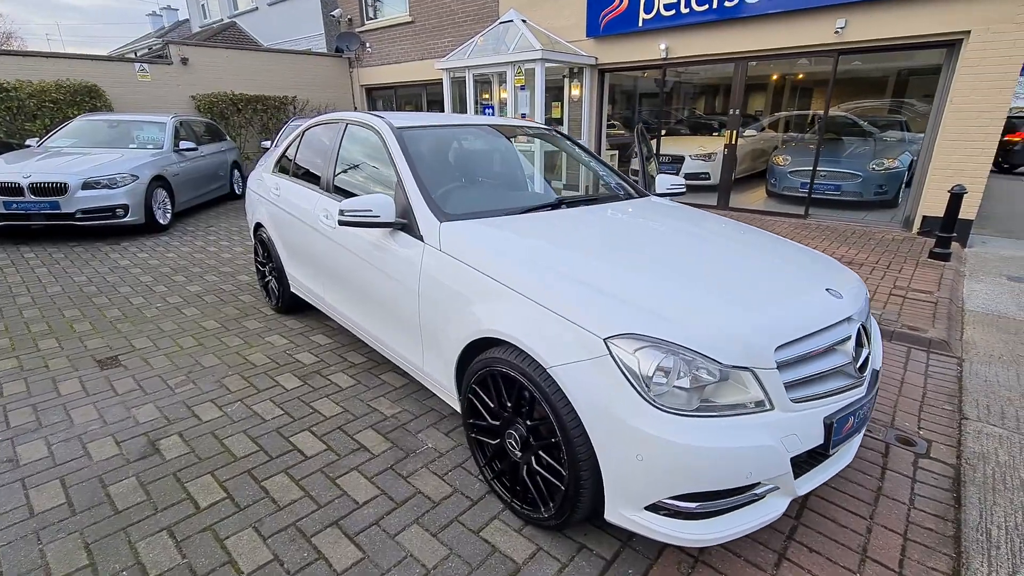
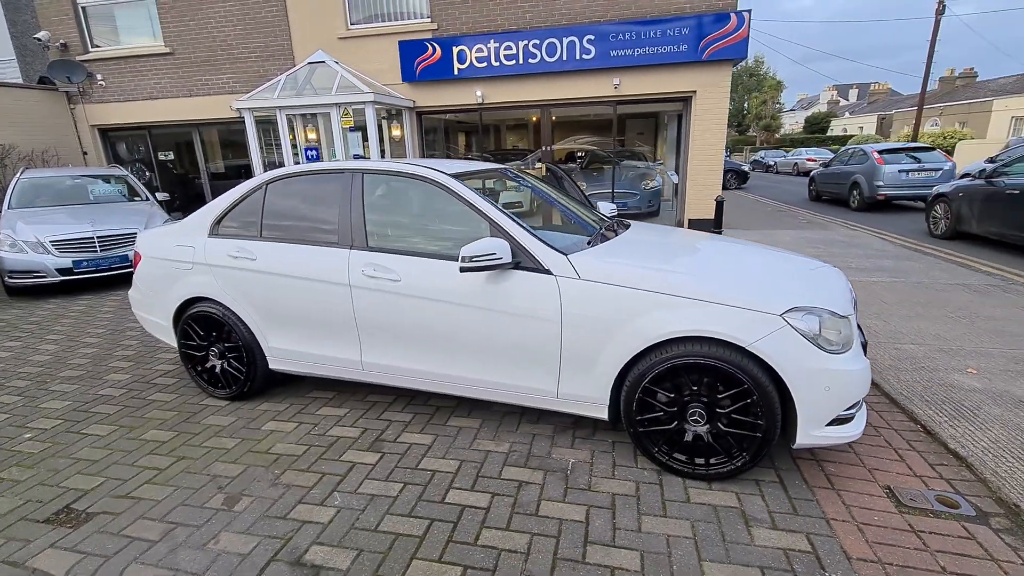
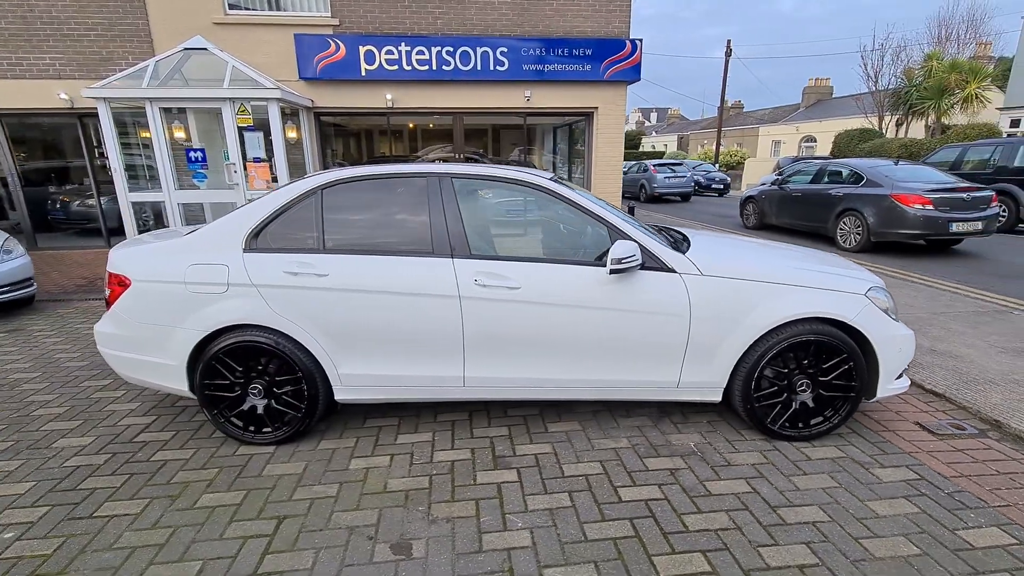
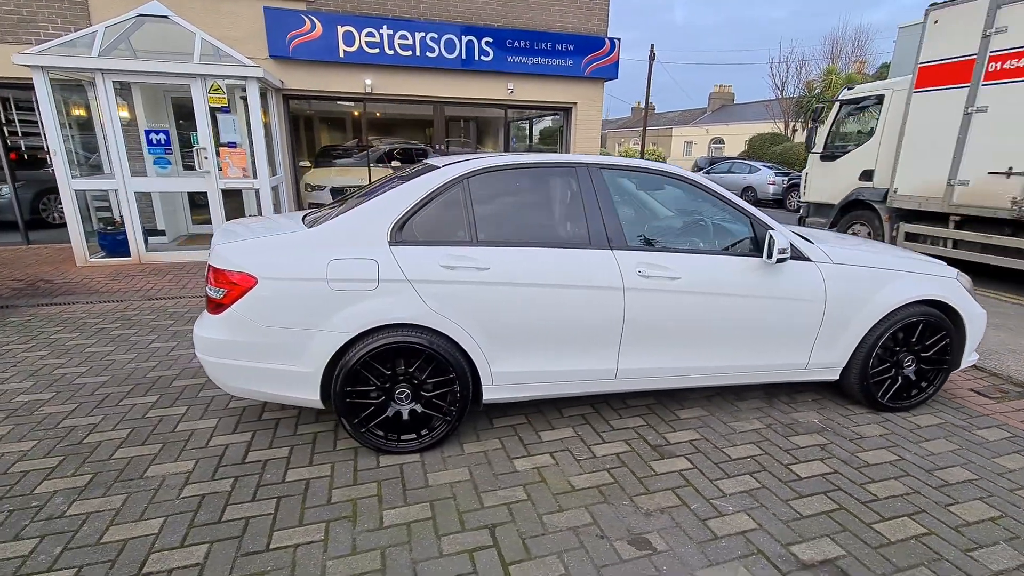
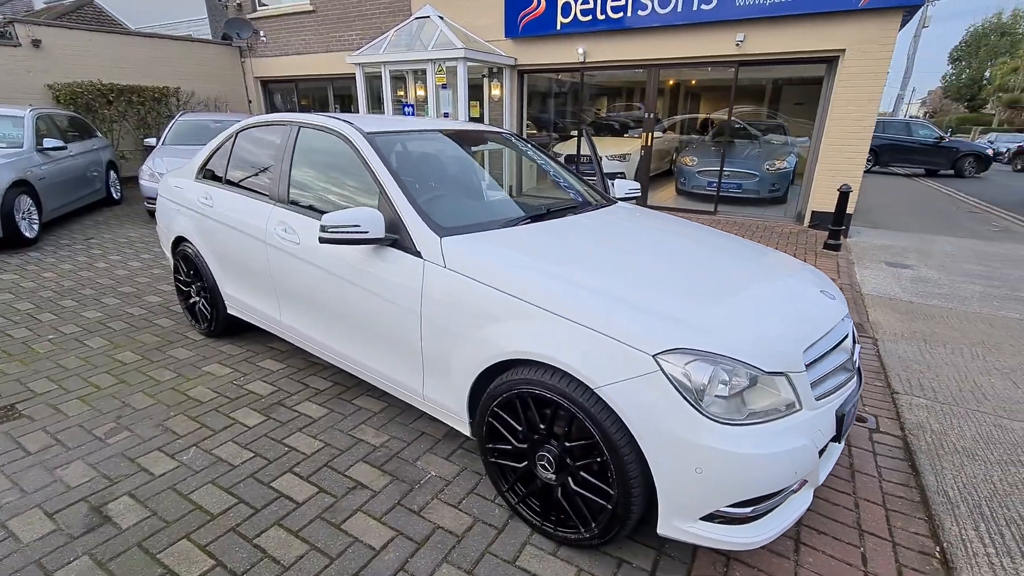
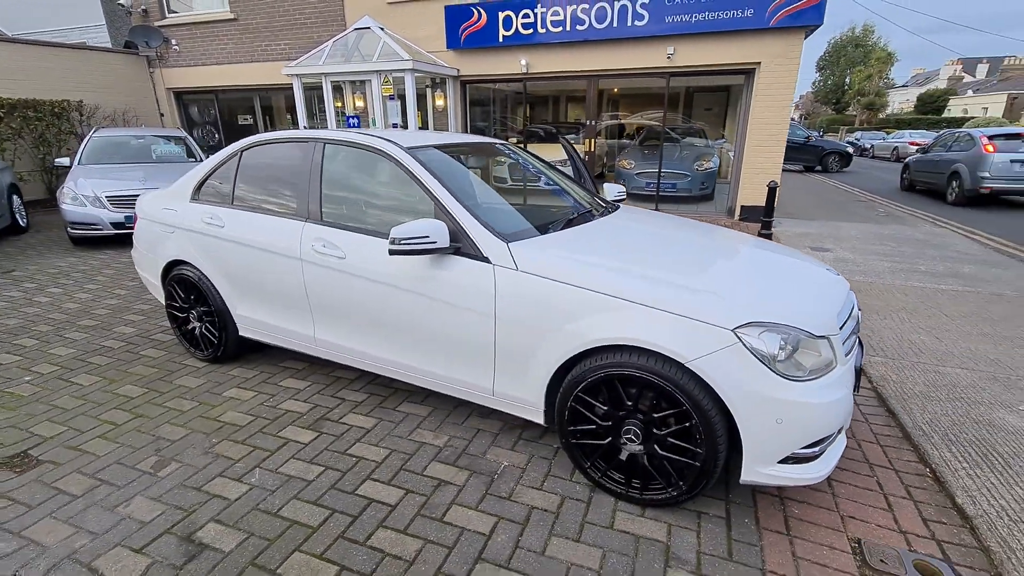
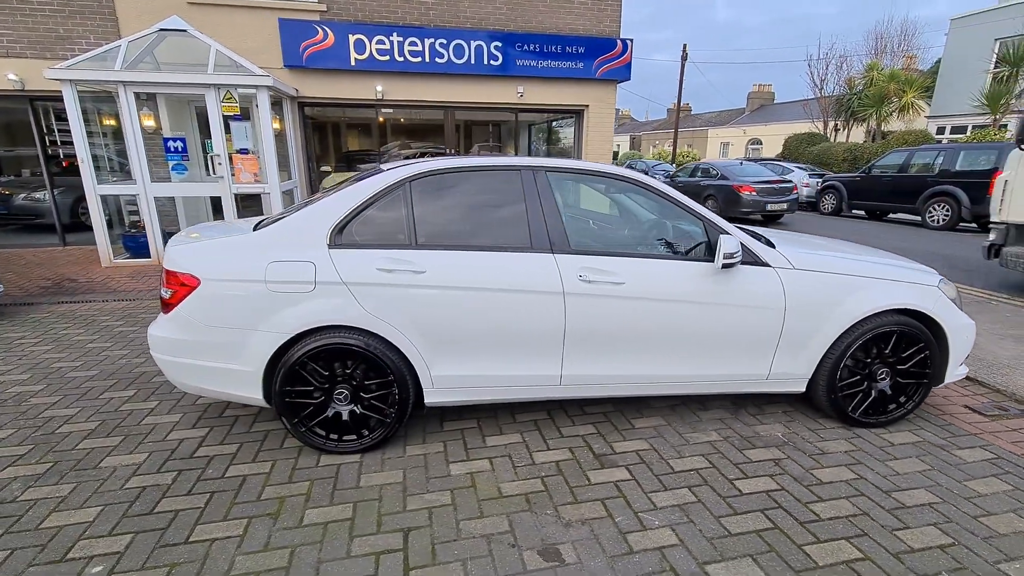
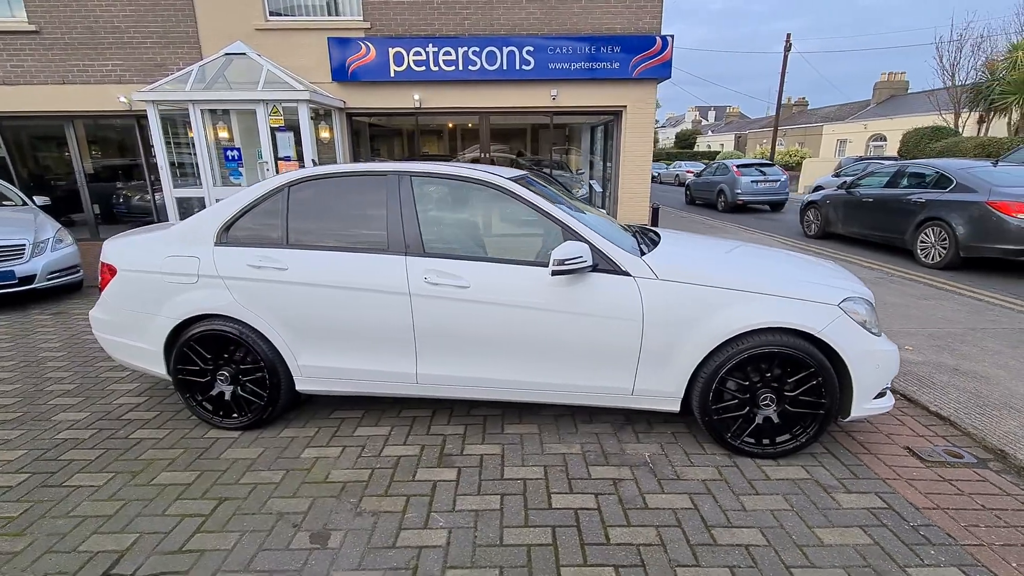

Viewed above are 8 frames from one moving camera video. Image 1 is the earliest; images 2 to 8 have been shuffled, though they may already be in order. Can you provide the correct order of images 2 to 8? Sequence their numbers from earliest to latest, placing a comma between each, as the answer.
5, 6, 2, 8, 3, 7, 4
